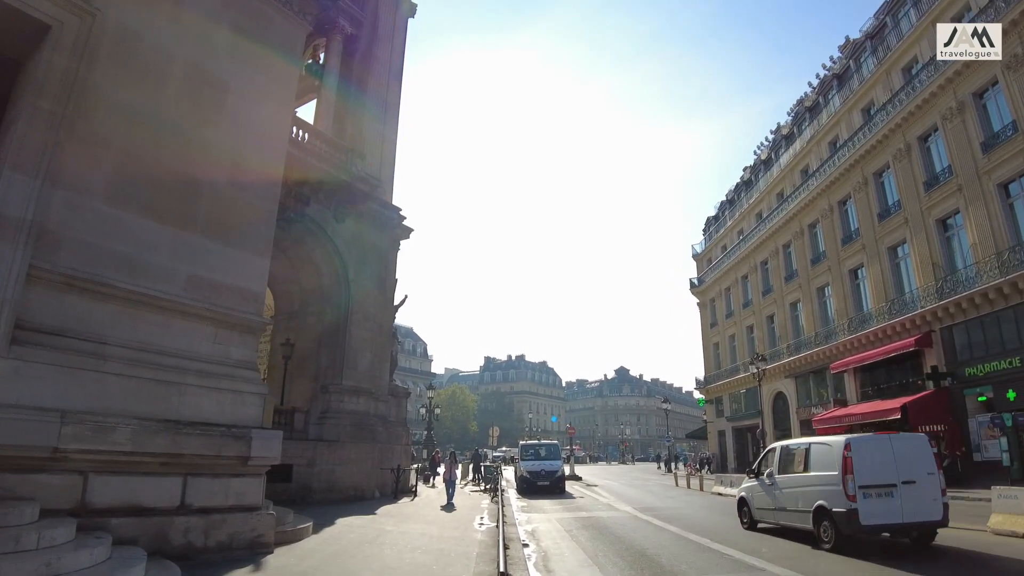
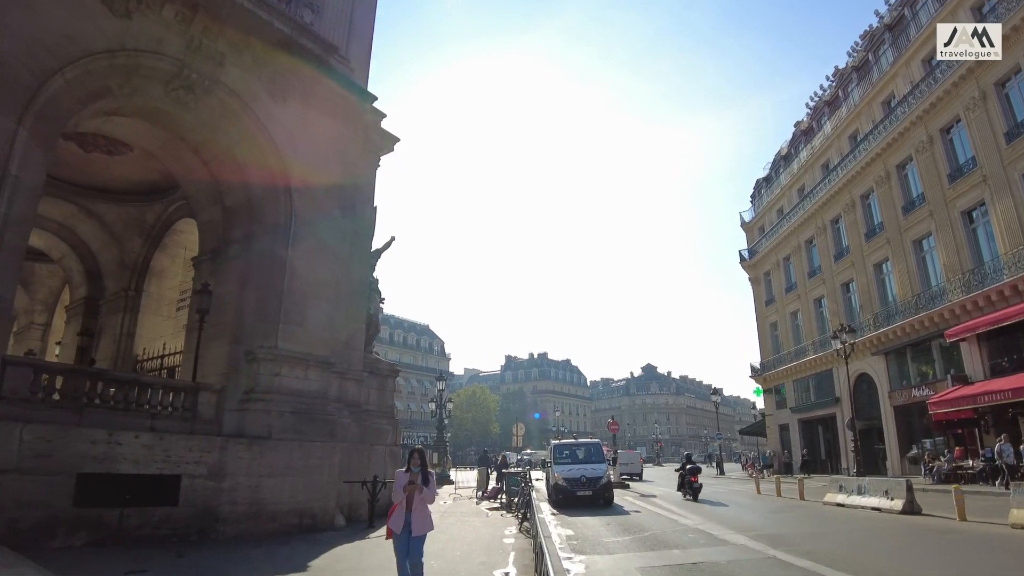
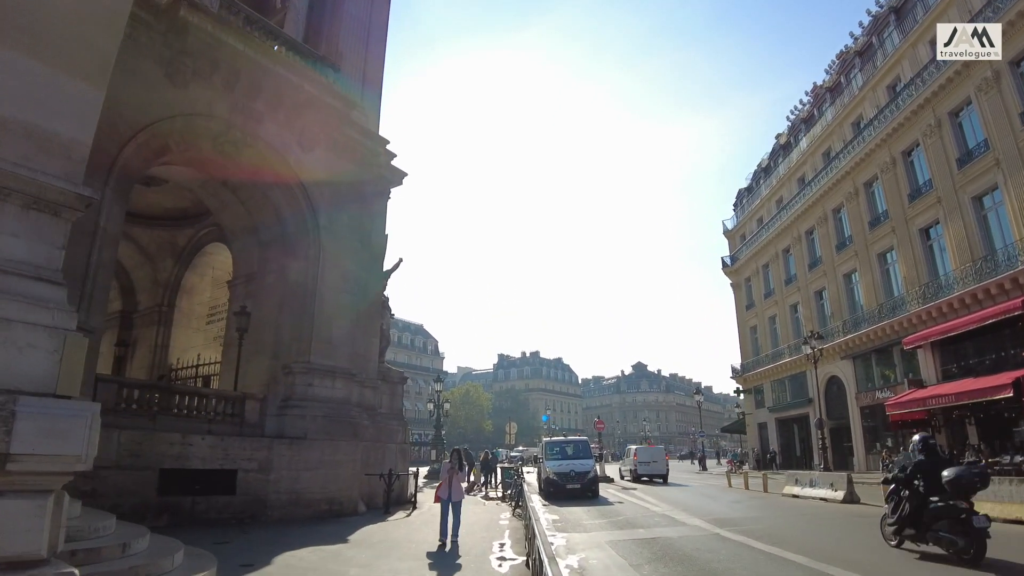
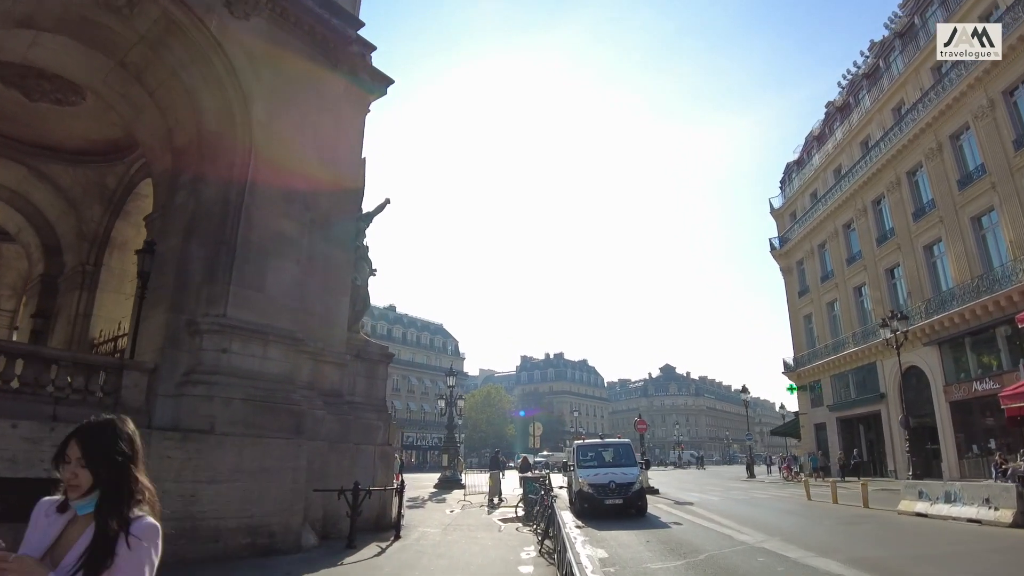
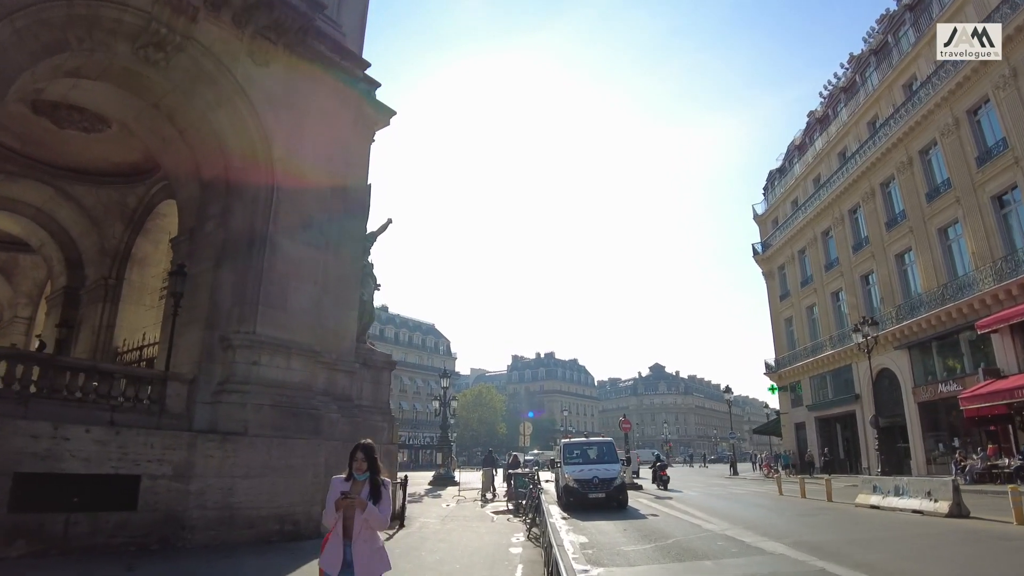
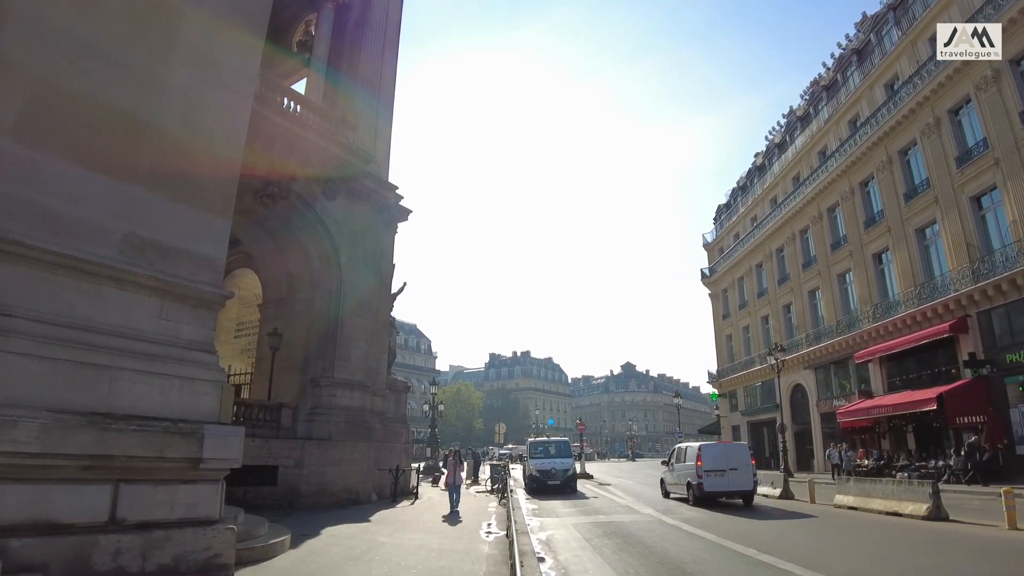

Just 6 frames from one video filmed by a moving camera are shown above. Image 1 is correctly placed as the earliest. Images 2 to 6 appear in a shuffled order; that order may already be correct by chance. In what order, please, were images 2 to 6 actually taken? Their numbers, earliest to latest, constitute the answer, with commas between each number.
6, 3, 2, 5, 4
